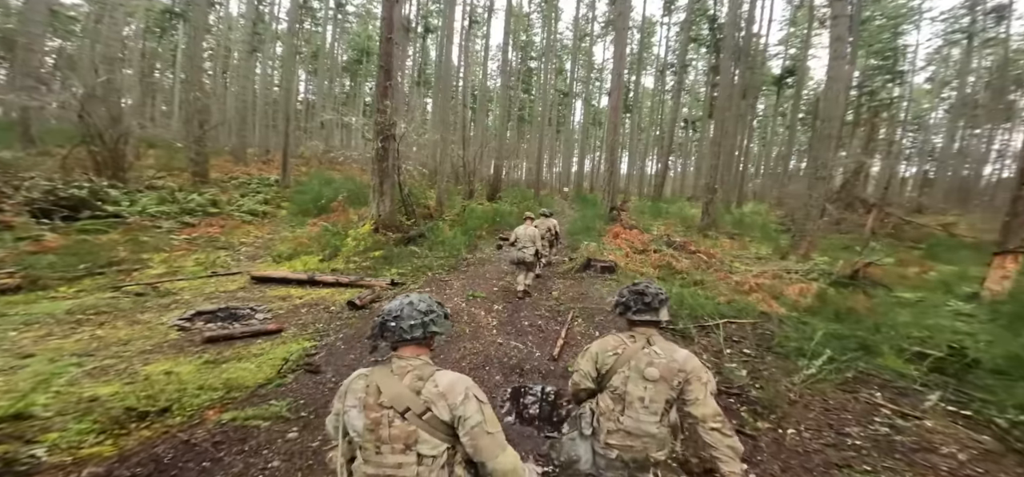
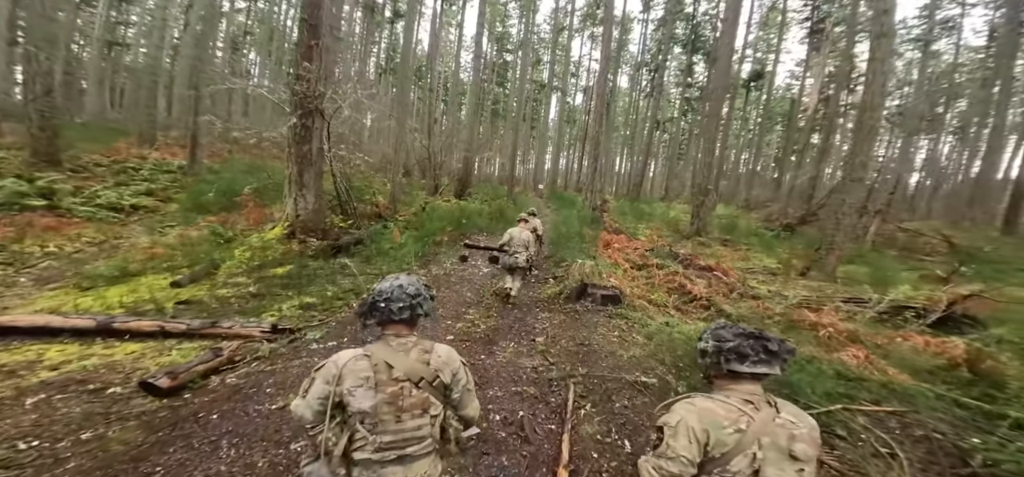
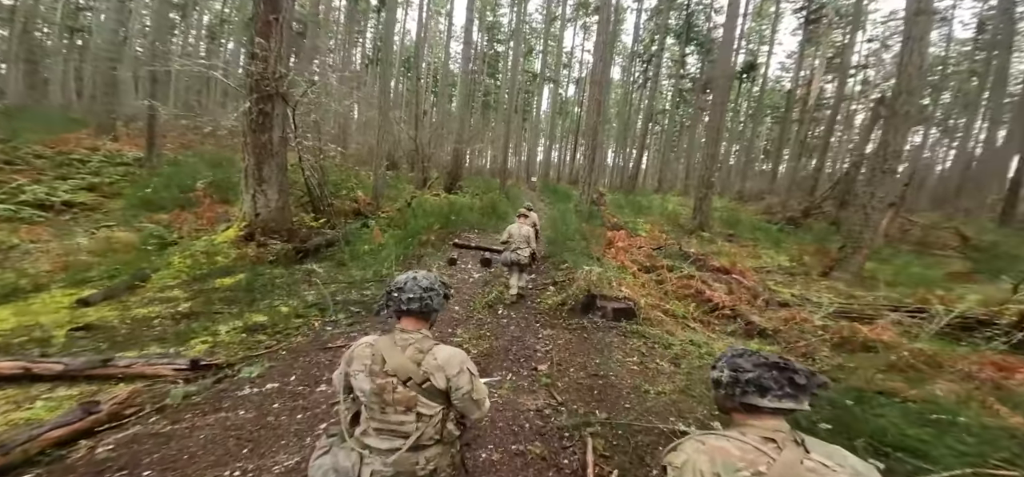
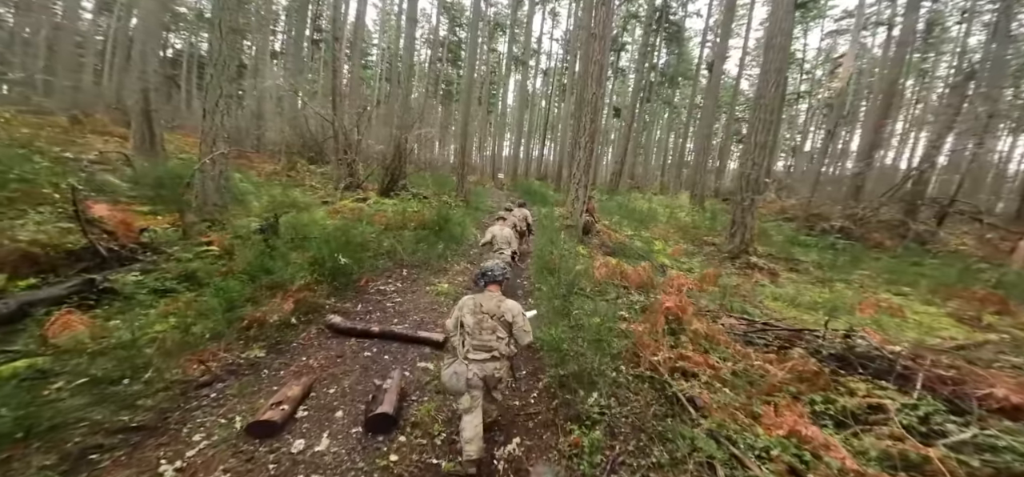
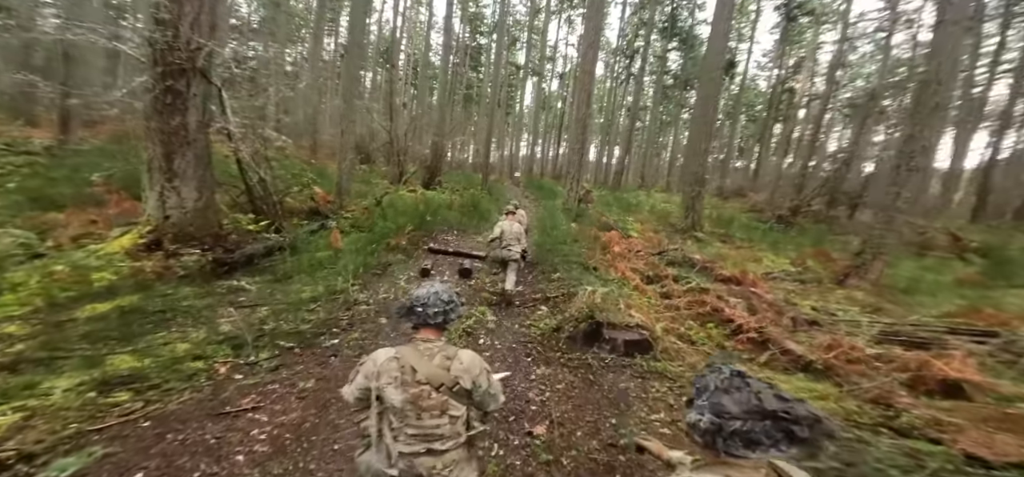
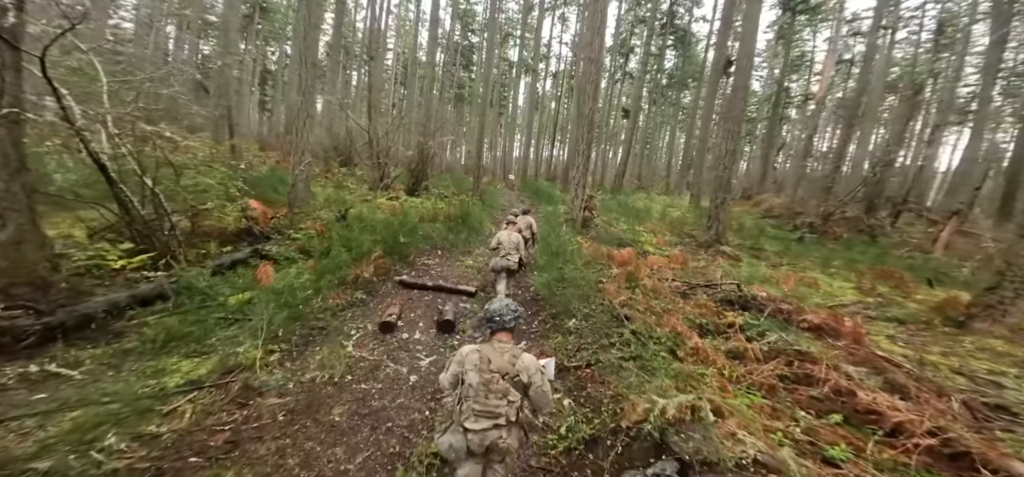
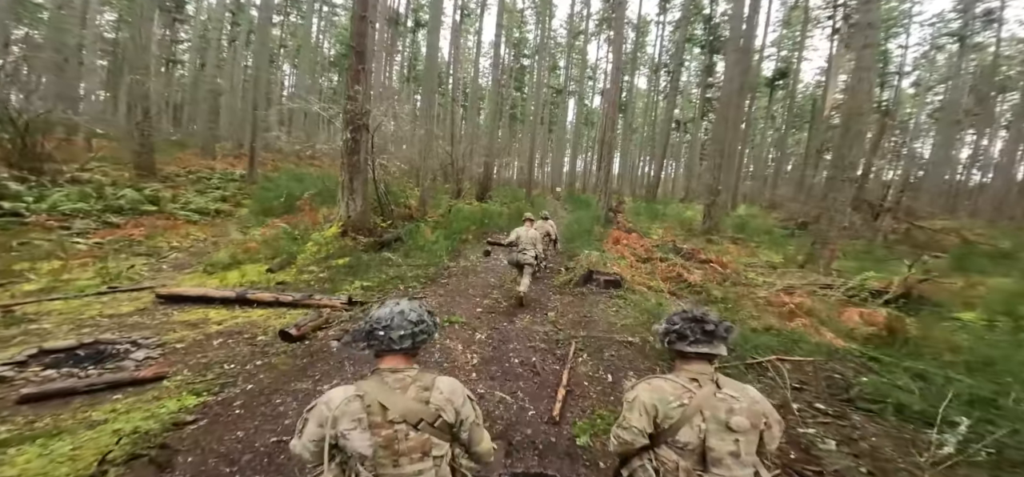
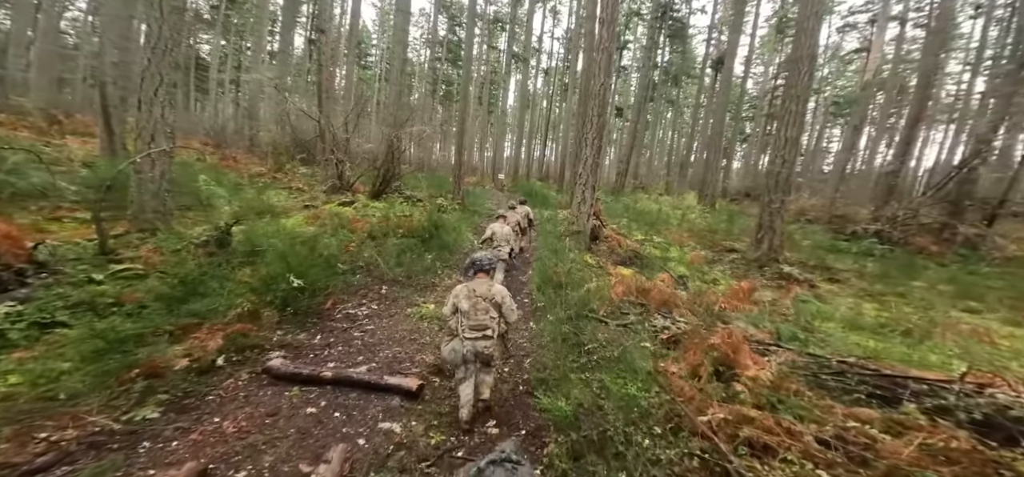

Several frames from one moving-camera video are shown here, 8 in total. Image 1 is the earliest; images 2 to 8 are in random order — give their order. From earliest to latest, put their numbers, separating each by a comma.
7, 2, 3, 5, 6, 4, 8
